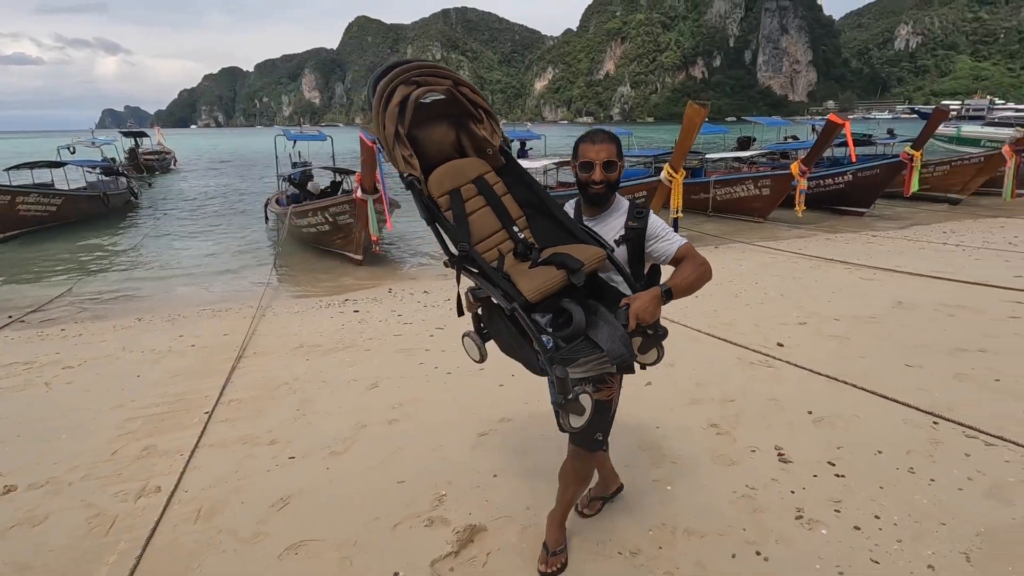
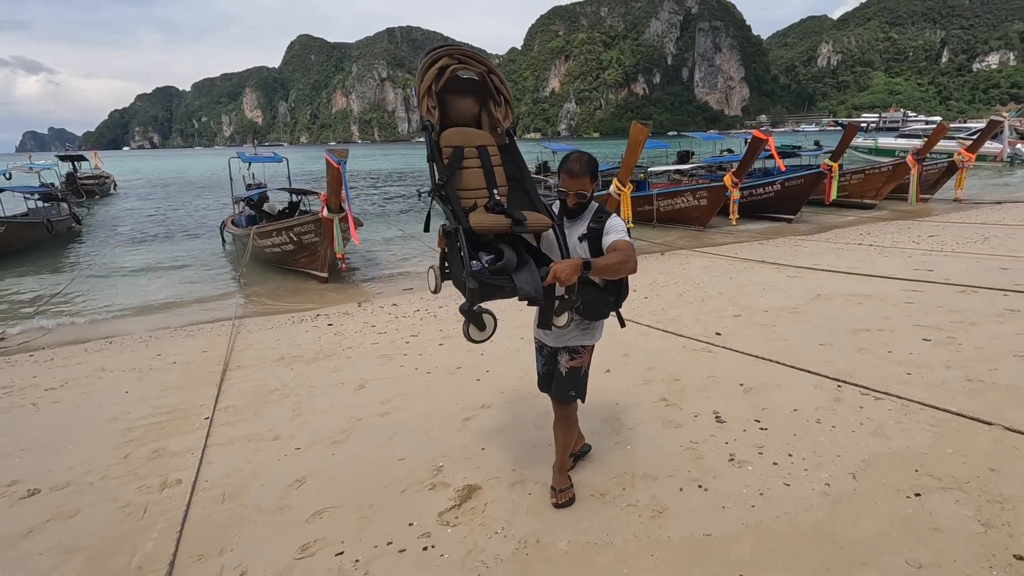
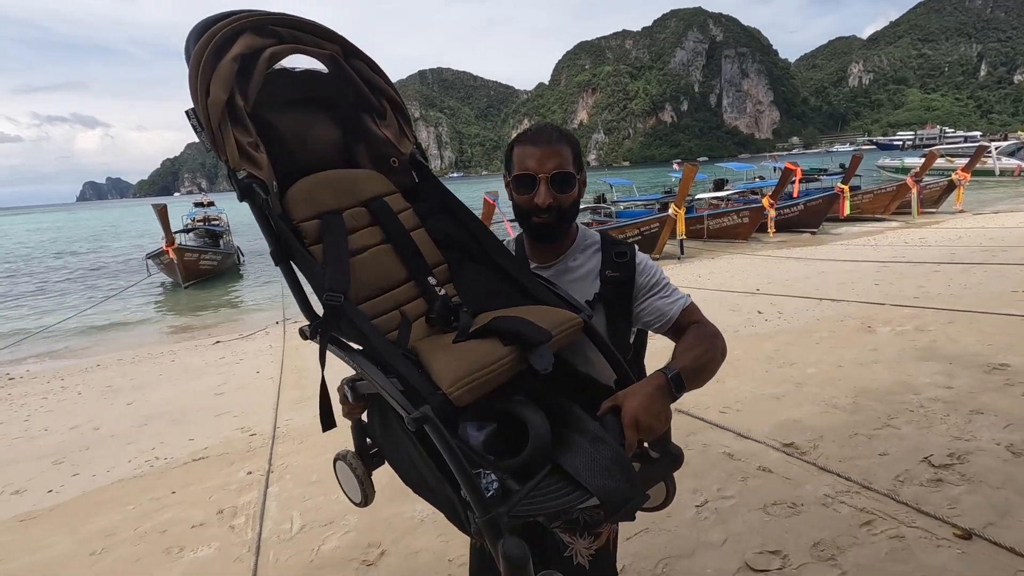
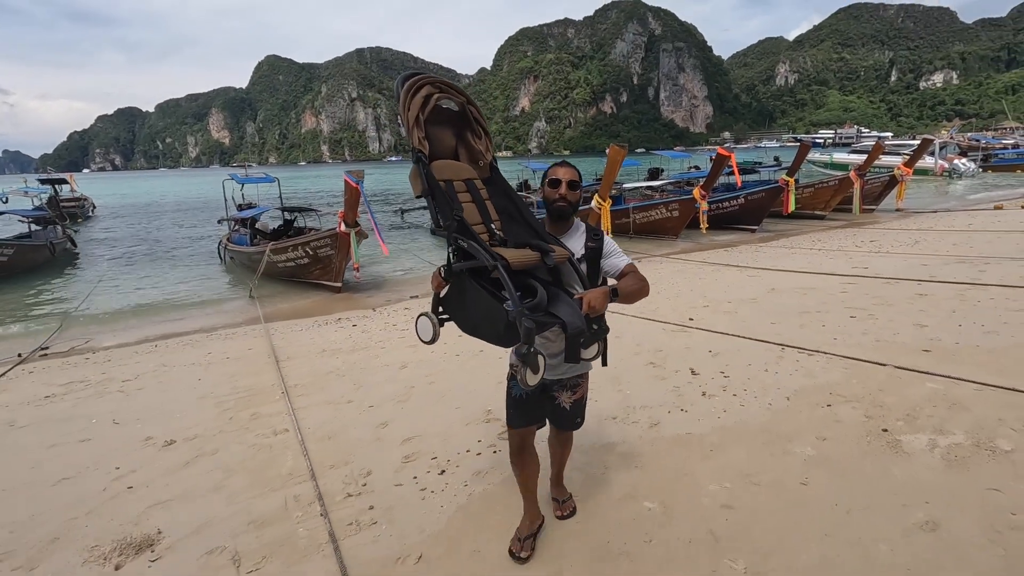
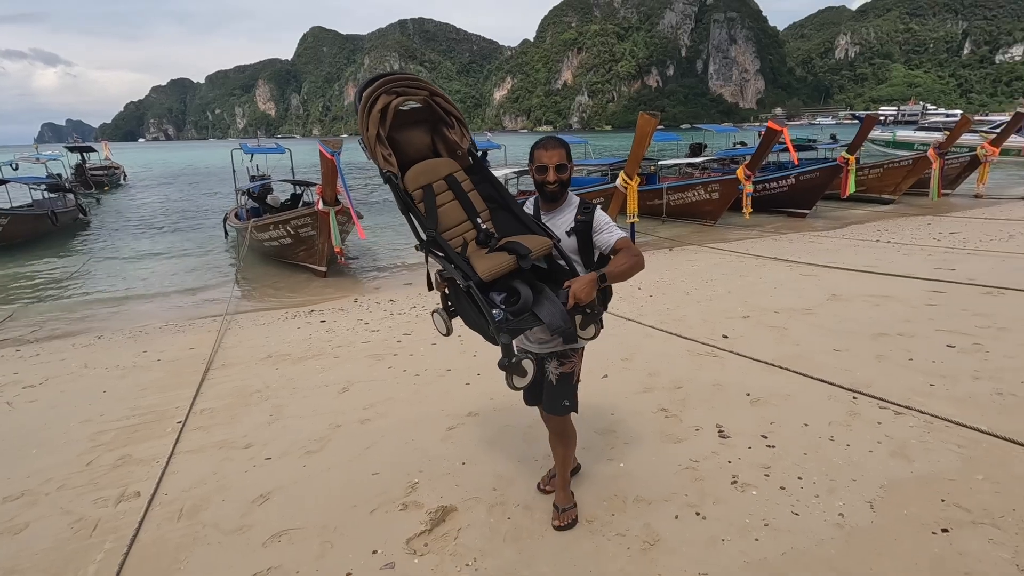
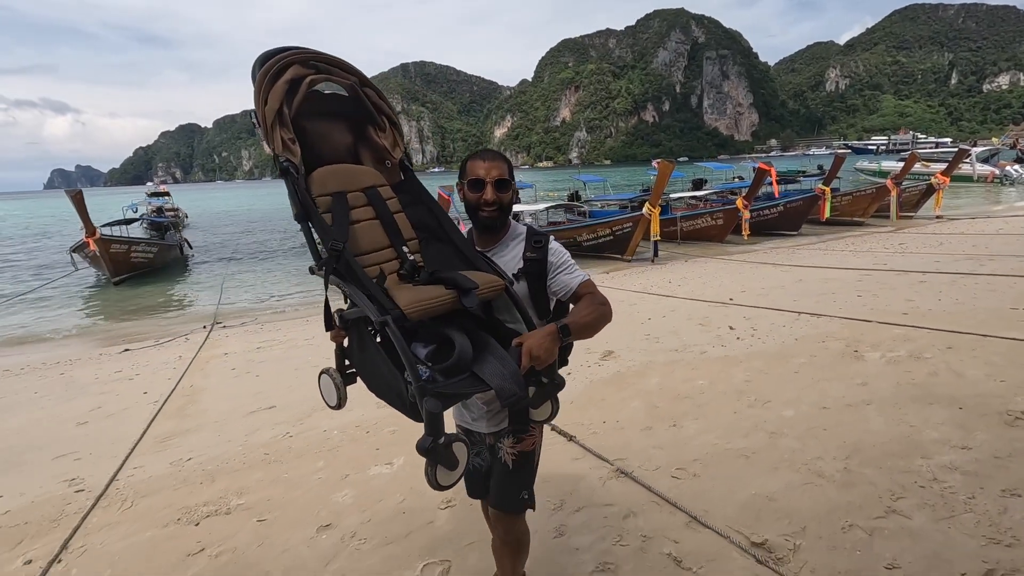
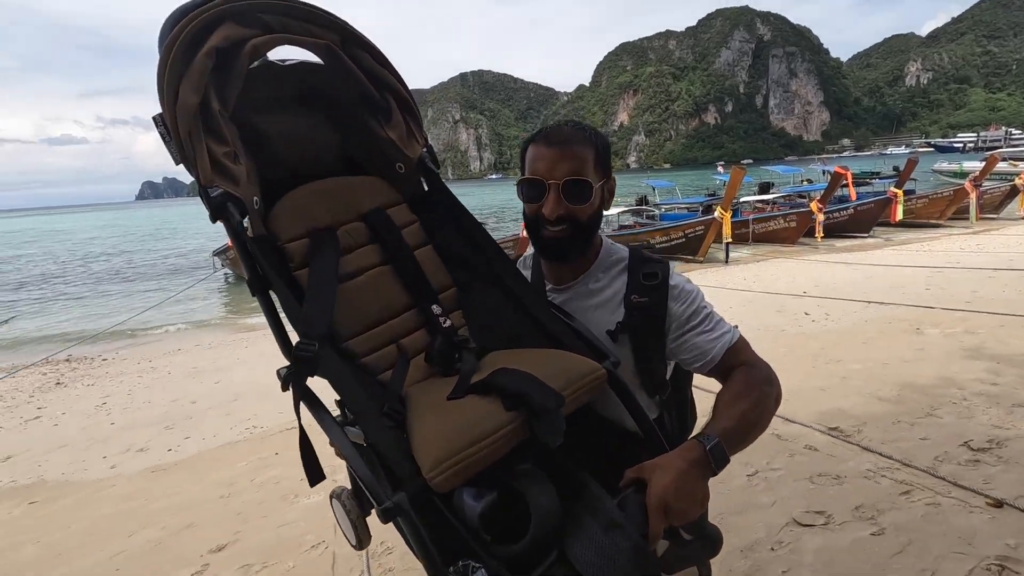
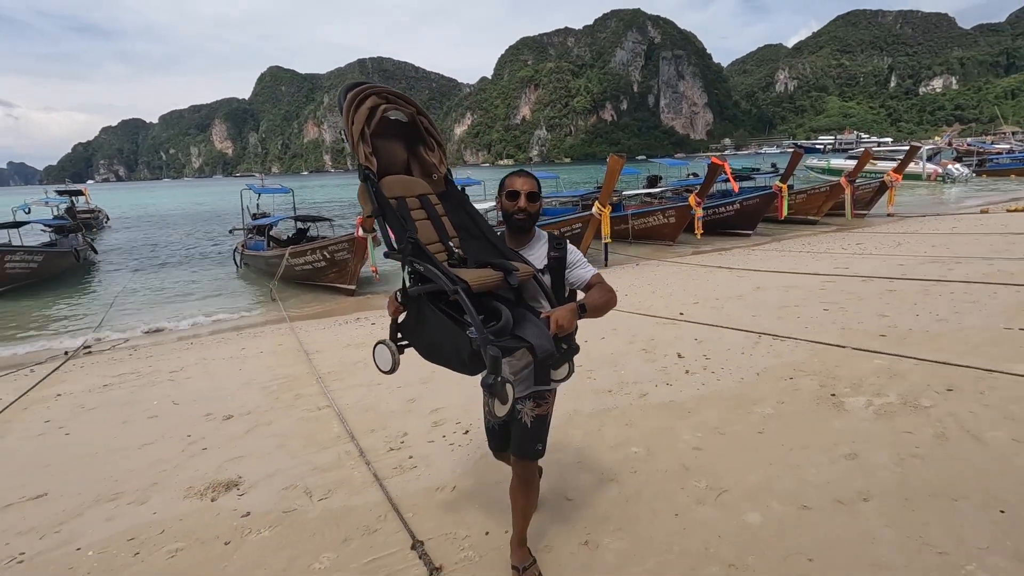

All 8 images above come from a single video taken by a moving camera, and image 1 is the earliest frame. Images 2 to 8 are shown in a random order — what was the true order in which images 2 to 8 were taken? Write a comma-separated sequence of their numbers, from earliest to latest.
5, 2, 4, 8, 6, 3, 7
